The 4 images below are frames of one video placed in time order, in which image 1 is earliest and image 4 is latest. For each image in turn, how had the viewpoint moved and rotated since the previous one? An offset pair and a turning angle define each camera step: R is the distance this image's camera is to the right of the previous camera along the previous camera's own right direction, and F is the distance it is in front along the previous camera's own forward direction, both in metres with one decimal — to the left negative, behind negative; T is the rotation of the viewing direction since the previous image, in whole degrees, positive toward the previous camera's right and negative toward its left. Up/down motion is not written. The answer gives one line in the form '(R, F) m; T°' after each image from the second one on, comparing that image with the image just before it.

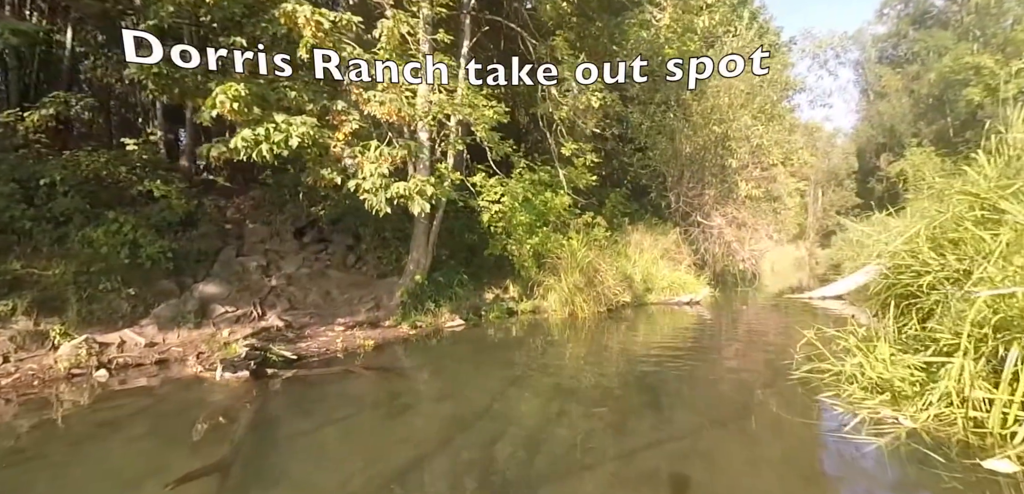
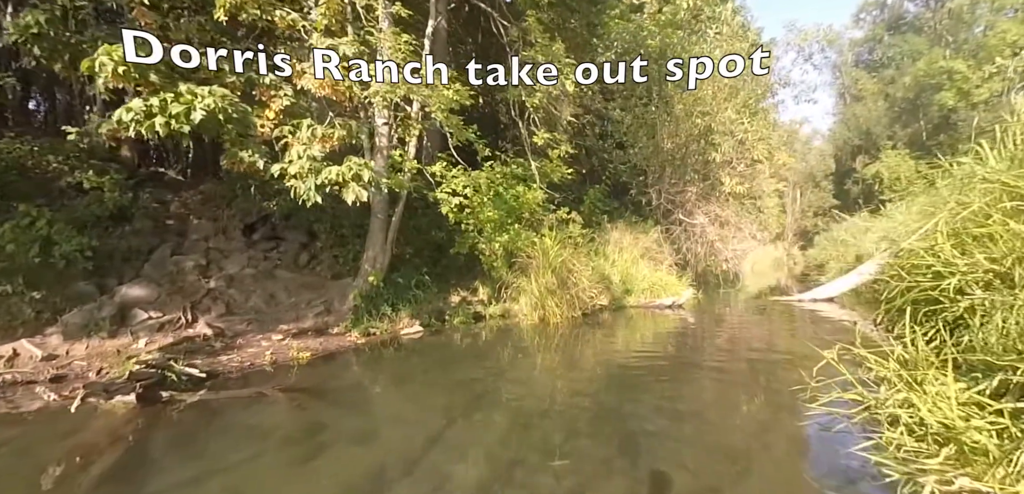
(+0.2, +0.7) m; +2°
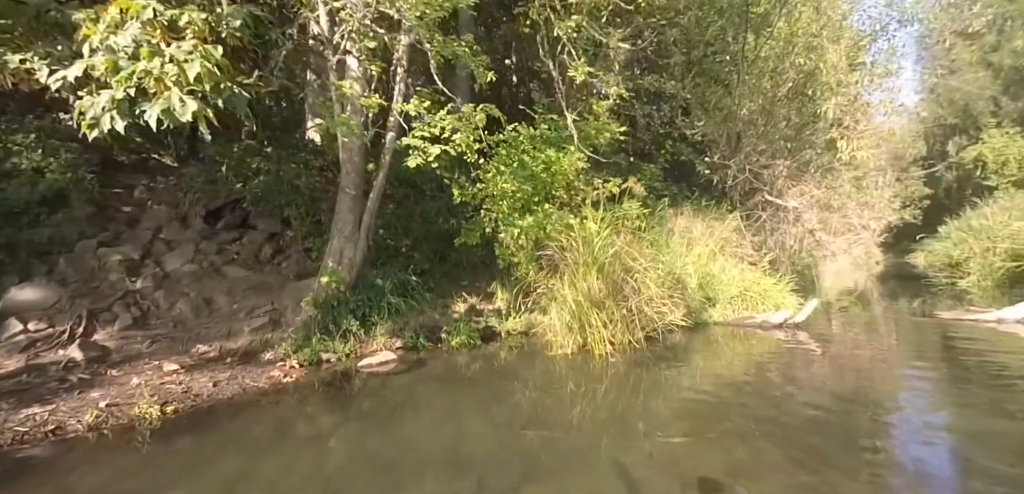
(+0.2, +2.3) m; -5°
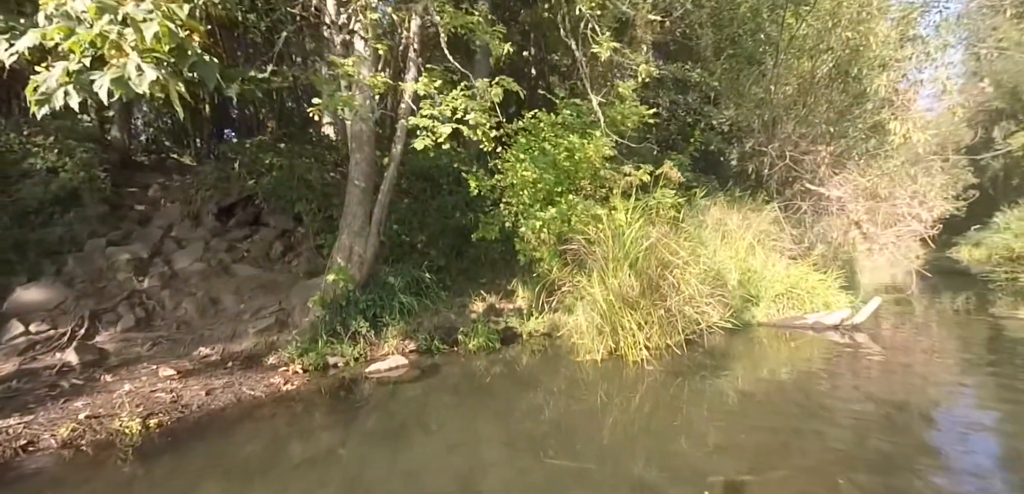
(0.0, +0.4) m; -2°
